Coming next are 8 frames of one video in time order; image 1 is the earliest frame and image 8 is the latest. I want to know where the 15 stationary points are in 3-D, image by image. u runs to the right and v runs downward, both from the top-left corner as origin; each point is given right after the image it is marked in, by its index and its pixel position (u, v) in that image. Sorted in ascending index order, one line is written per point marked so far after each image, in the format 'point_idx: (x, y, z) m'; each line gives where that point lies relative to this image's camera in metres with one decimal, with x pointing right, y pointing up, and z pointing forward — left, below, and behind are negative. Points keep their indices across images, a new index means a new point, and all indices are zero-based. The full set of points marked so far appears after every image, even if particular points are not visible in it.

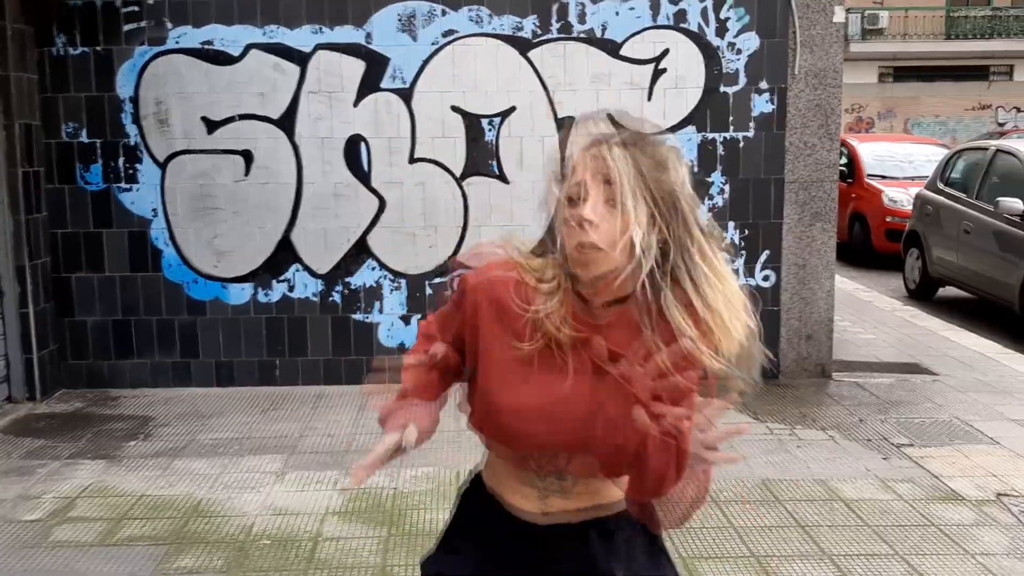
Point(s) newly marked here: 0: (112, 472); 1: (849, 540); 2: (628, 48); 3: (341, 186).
0: (-1.9, -0.9, +4.7) m
1: (+1.4, -1.0, +3.9) m
2: (+0.7, +1.5, +6.1) m
3: (-1.1, +0.6, +6.2) m
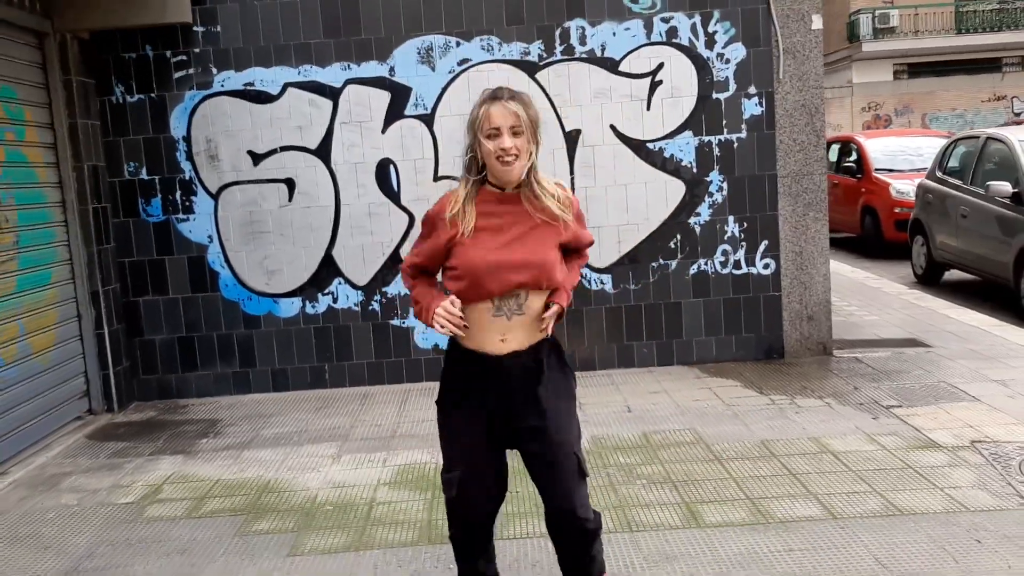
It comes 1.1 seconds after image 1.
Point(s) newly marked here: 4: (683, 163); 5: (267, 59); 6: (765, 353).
0: (-1.8, -1.0, +5.4) m
1: (+1.5, -0.9, +4.5) m
2: (+0.8, +1.6, +6.7) m
3: (-1.0, +0.6, +6.9) m
4: (+1.2, +0.9, +6.8) m
5: (-1.7, +1.6, +6.8) m
6: (+1.8, -0.5, +7.0) m
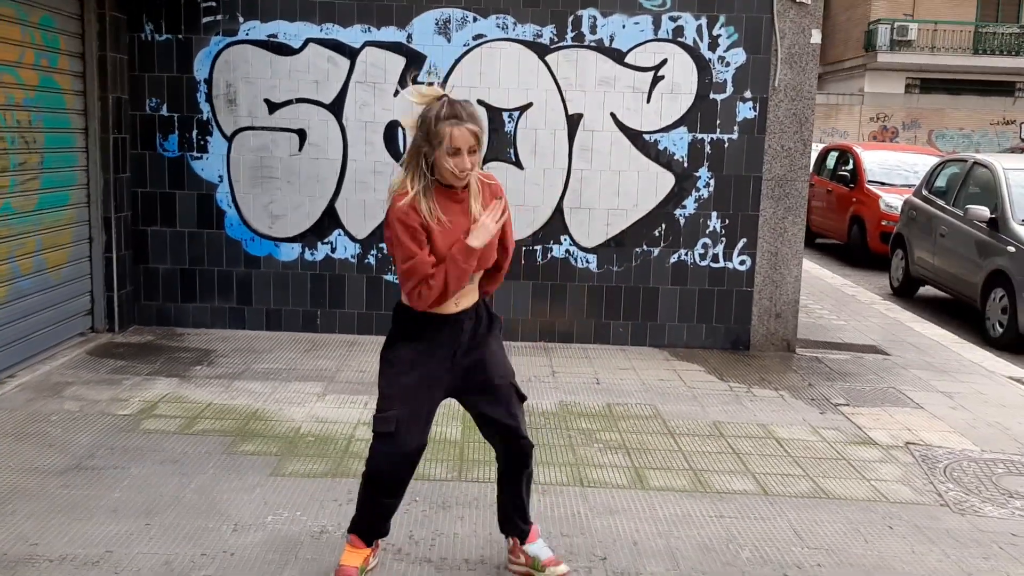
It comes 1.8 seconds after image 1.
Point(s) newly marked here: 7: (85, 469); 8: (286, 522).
0: (-2.0, -0.6, +5.8) m
1: (+1.3, -0.9, +4.9) m
2: (+0.9, +1.7, +7.1) m
3: (-1.0, +0.9, +7.2) m
4: (+1.2, +1.0, +7.2) m
5: (-1.6, +2.0, +7.1) m
6: (+1.7, -0.4, +7.4) m
7: (-1.9, -0.8, +4.3) m
8: (-0.9, -0.9, +3.8) m
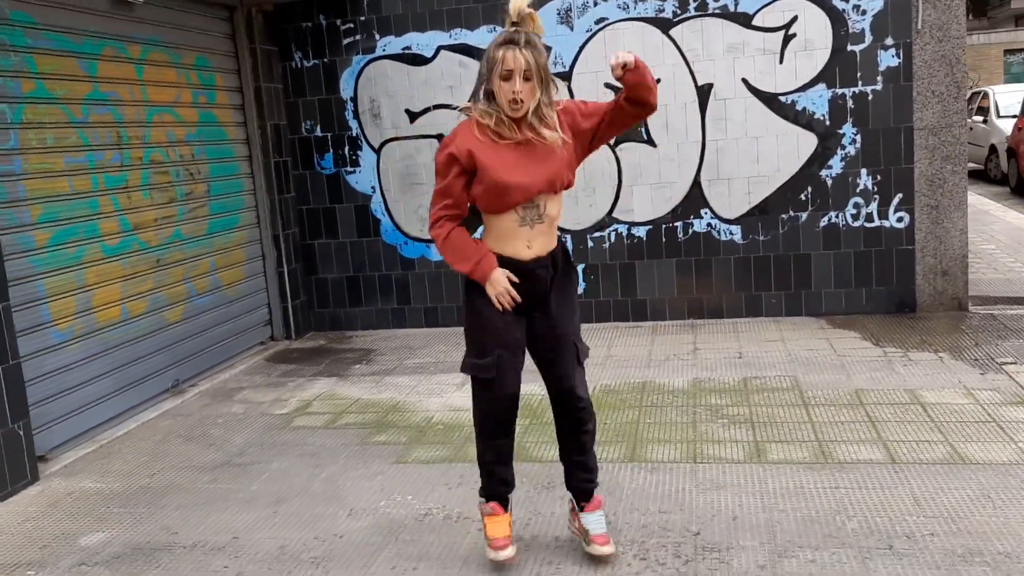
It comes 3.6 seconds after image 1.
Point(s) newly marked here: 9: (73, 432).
0: (-1.1, -0.6, +6.2) m
1: (+1.9, -0.7, +4.6) m
2: (+1.7, +1.9, +6.8) m
3: (0.0, +1.0, +7.4) m
4: (+2.1, +1.2, +6.9) m
5: (-0.7, +2.0, +7.4) m
6: (+2.8, -0.1, +7.0) m
7: (-1.3, -0.9, +4.7) m
8: (-0.5, -0.9, +4.1) m
9: (-2.4, -0.8, +5.2) m
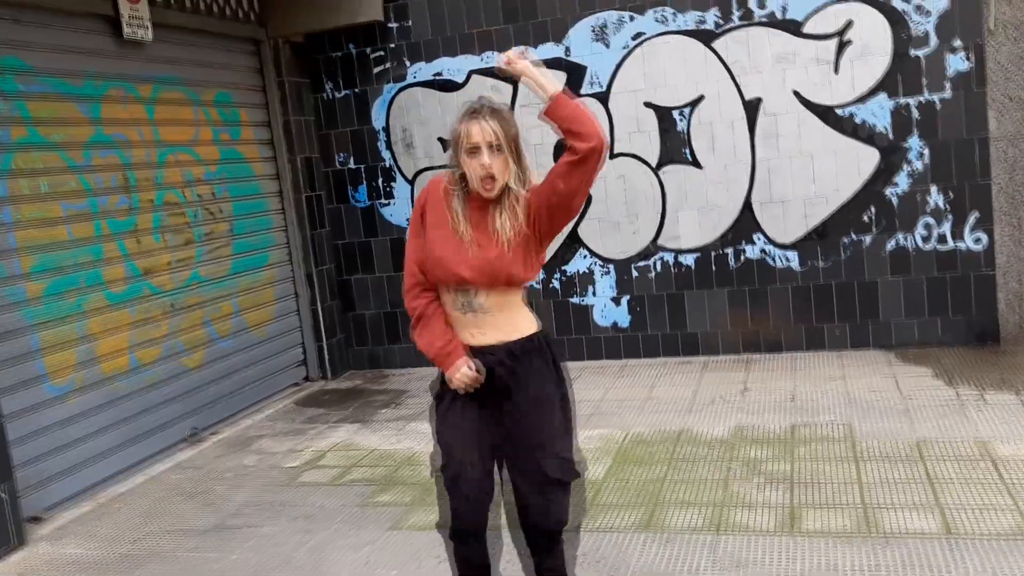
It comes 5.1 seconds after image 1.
0: (-0.9, -0.9, +5.9) m
1: (+1.9, -0.8, +4.0) m
2: (+1.9, +1.7, +6.2) m
3: (+0.3, +0.7, +7.0) m
4: (+2.3, +1.0, +6.2) m
5: (-0.4, +1.8, +7.1) m
6: (+3.0, -0.3, +6.2) m
7: (-1.3, -1.1, +4.4) m
8: (-0.5, -1.1, +3.7) m
9: (-2.3, -1.0, +5.0) m
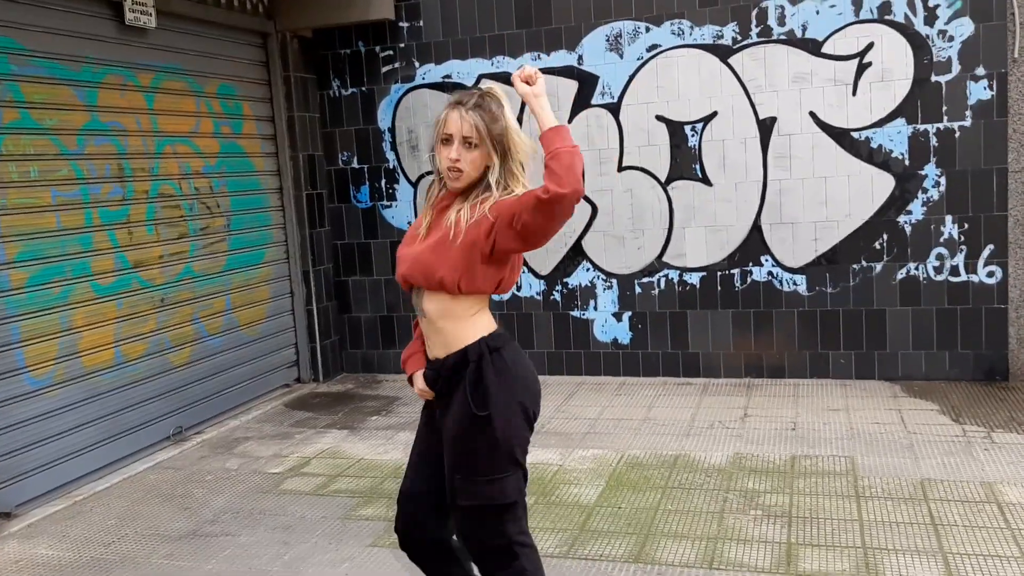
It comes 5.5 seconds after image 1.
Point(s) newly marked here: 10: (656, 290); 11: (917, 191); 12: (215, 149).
0: (-1.0, -0.9, +5.7) m
1: (+1.8, -1.0, +3.8) m
2: (+2.0, +1.5, +6.1) m
3: (+0.3, +0.6, +6.8) m
4: (+2.4, +0.8, +6.1) m
5: (-0.3, +1.7, +6.9) m
6: (+3.0, -0.5, +6.1) m
7: (-1.4, -1.1, +4.3) m
8: (-0.6, -1.2, +3.5) m
9: (-2.3, -1.0, +4.8) m
10: (+1.0, 0.0, +6.7) m
11: (+2.5, +0.6, +6.1) m
12: (-2.0, +0.9, +6.4) m
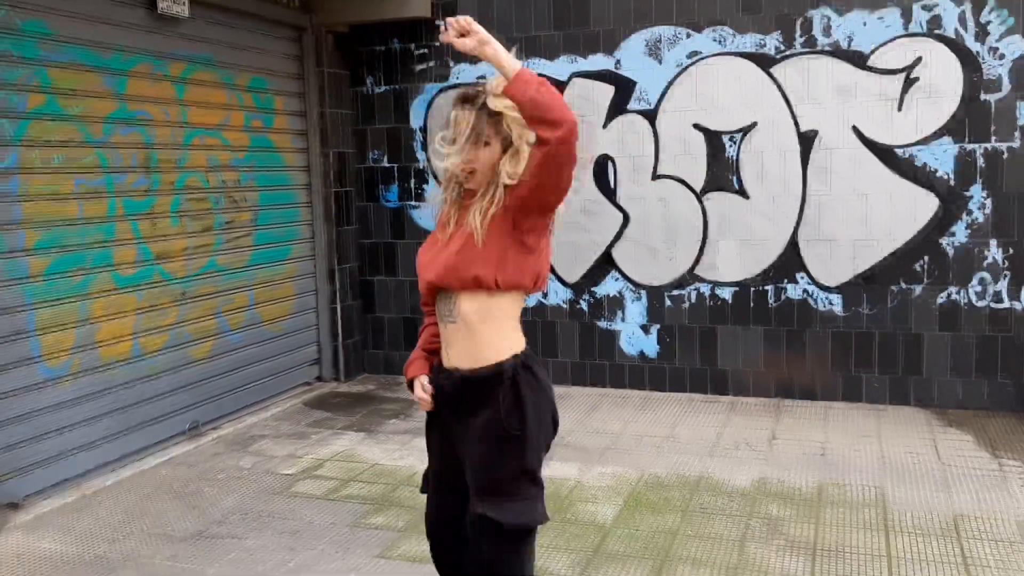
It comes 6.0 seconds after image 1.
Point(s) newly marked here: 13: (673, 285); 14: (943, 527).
0: (-0.9, -0.9, +5.6) m
1: (+1.9, -1.1, +3.6) m
2: (+2.2, +1.4, +5.9) m
3: (+0.5, +0.6, +6.7) m
4: (+2.6, +0.7, +5.9) m
5: (-0.1, +1.7, +6.8) m
6: (+3.1, -0.7, +5.8) m
7: (-1.3, -1.1, +4.2) m
8: (-0.6, -1.2, +3.4) m
9: (-2.2, -0.9, +4.8) m
10: (+1.2, -0.1, +6.5) m
11: (+2.7, +0.5, +5.8) m
12: (-1.7, +0.9, +6.3) m
13: (+1.1, 0.0, +6.5) m
14: (+1.9, -1.0, +4.2) m
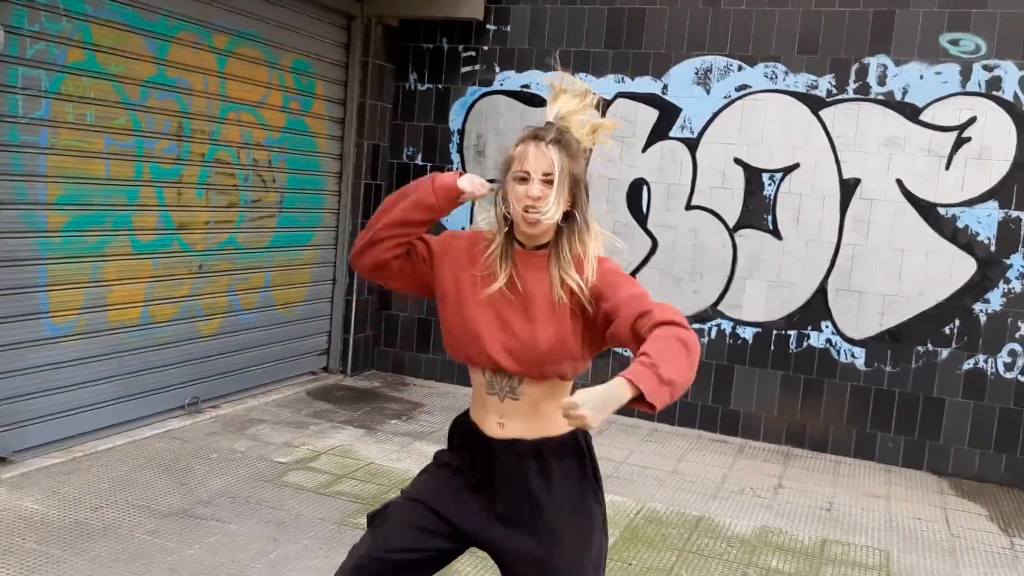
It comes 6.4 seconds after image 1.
0: (-0.8, -0.9, +5.5) m
1: (+1.8, -1.4, +3.5) m
2: (+2.5, +1.0, +5.8) m
3: (+0.7, +0.4, +6.6) m
4: (+2.8, +0.3, +5.7) m
5: (+0.2, +1.6, +6.7) m
6: (+3.1, -1.2, +5.7) m
7: (-1.4, -1.0, +4.1) m
8: (-0.6, -1.1, +3.3) m
9: (-2.2, -0.7, +4.7) m
10: (+1.3, -0.3, +6.4) m
11: (+2.9, 0.0, +5.7) m
12: (-1.5, +1.1, +6.2) m
13: (+1.2, -0.2, +6.4) m
14: (+1.8, -1.3, +4.0) m
